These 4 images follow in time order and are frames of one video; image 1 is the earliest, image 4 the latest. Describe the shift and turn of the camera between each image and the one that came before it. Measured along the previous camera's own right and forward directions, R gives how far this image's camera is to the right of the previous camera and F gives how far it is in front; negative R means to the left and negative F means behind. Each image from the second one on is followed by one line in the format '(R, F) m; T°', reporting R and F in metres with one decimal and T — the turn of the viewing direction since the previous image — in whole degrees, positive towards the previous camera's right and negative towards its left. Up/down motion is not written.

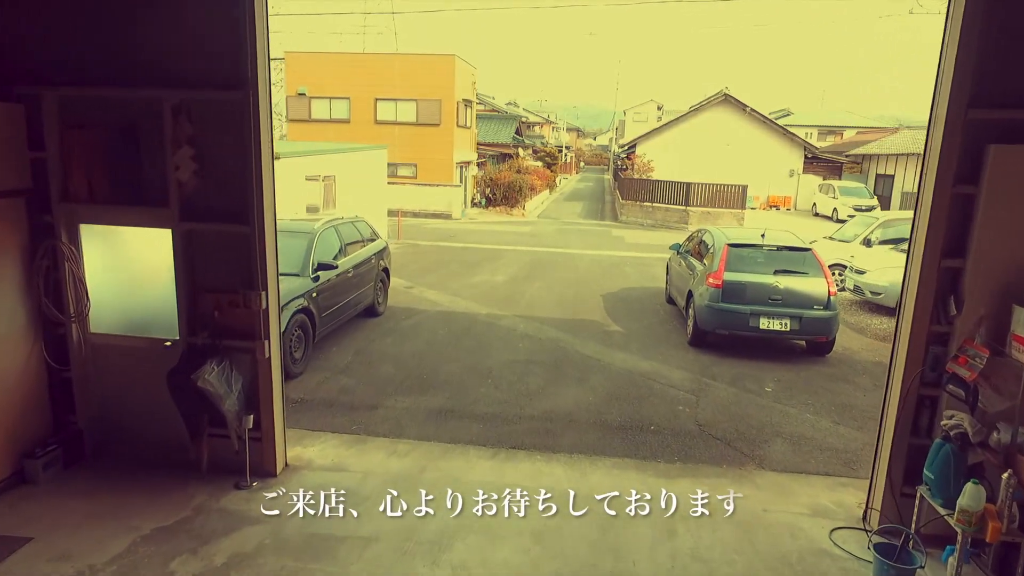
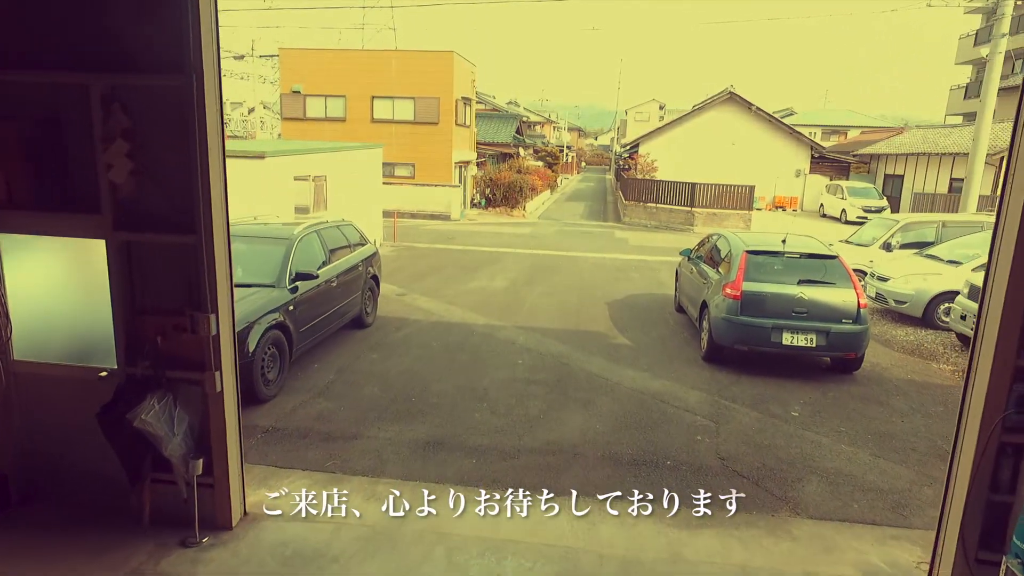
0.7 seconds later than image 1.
(0.0, +0.6) m; 0°
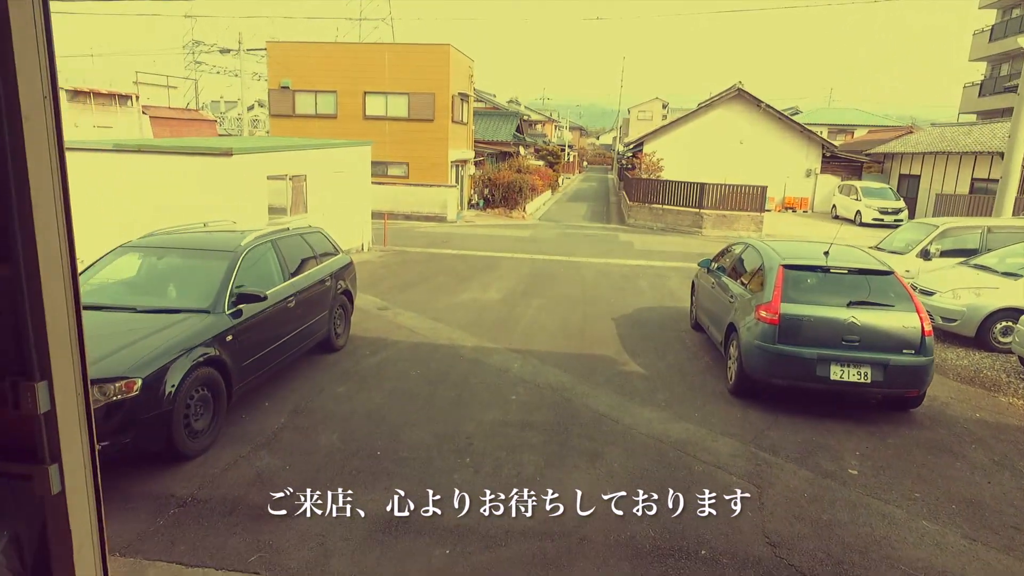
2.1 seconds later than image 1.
(+0.1, +1.1) m; 0°
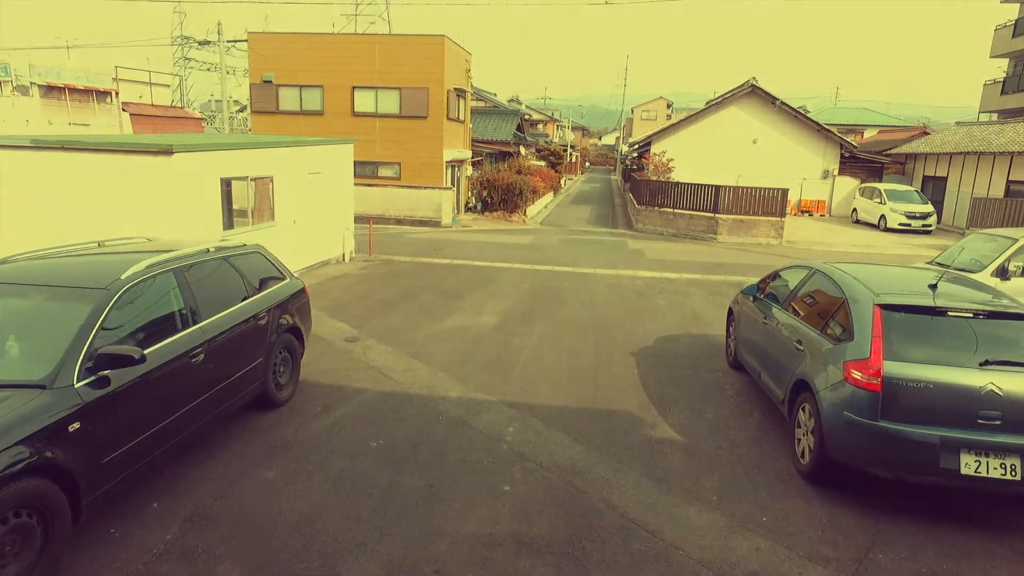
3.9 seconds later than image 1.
(0.0, +1.7) m; 0°
